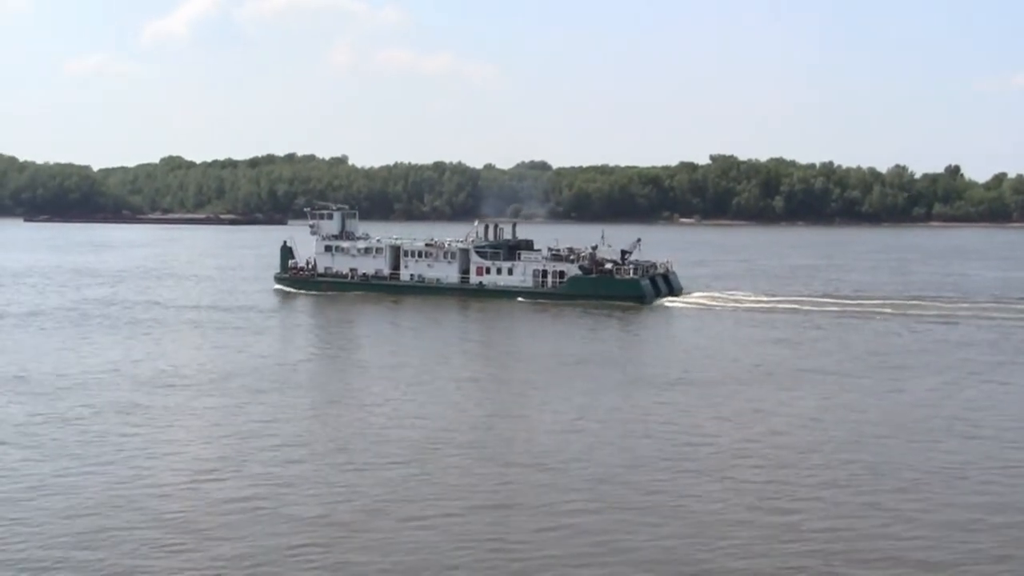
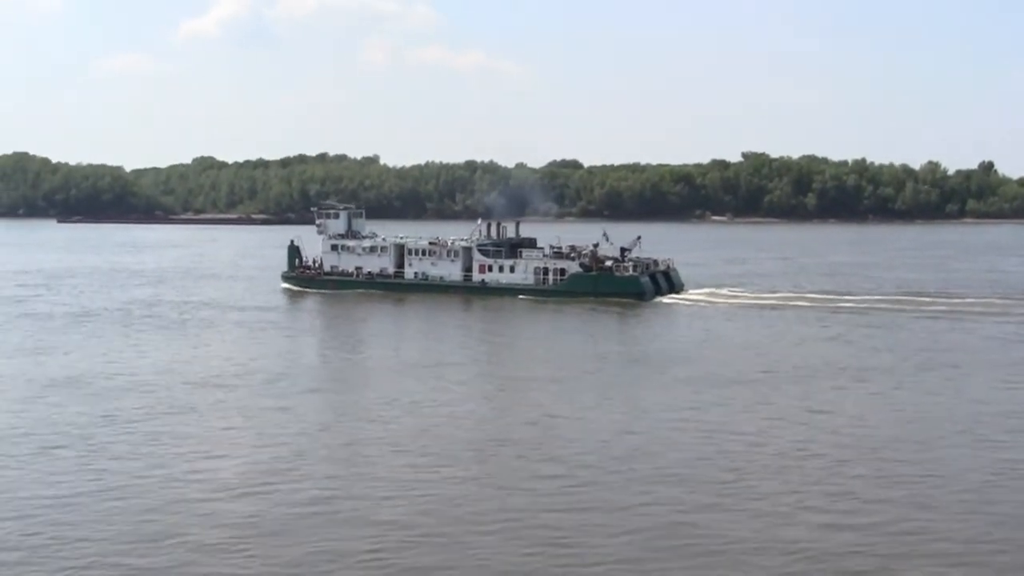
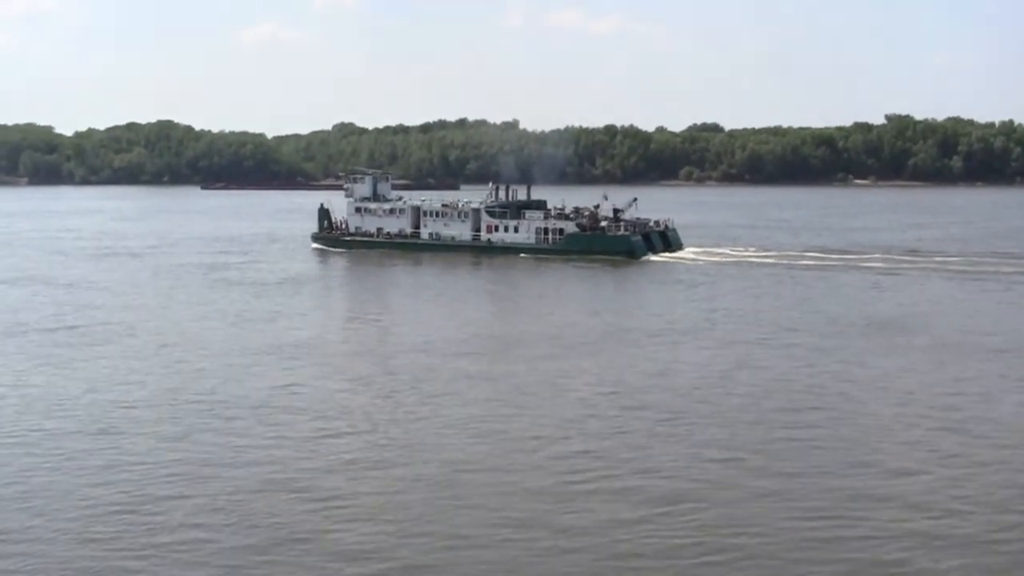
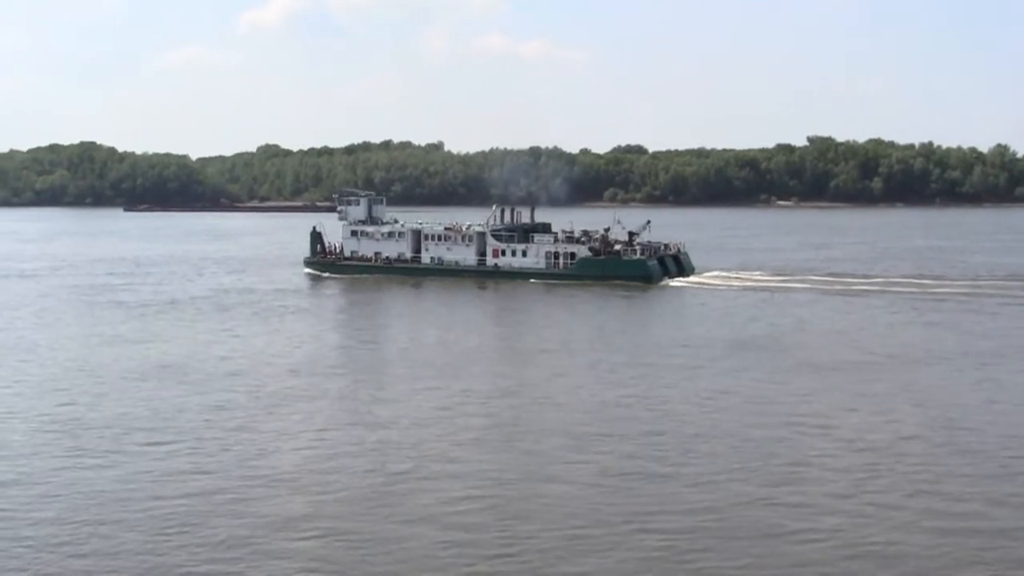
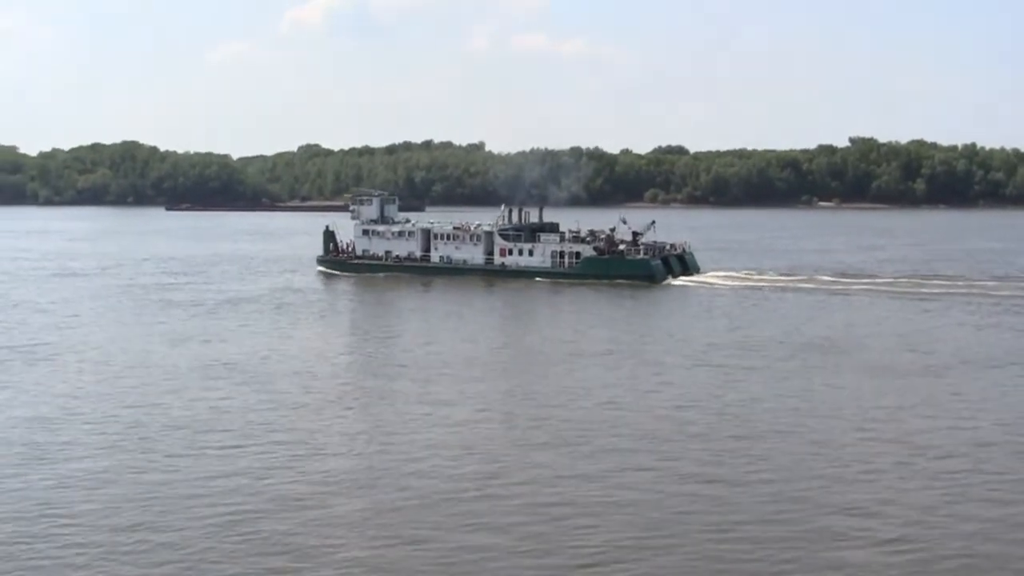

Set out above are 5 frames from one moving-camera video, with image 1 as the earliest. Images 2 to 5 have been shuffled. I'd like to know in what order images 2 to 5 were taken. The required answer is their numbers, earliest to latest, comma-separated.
2, 4, 5, 3
